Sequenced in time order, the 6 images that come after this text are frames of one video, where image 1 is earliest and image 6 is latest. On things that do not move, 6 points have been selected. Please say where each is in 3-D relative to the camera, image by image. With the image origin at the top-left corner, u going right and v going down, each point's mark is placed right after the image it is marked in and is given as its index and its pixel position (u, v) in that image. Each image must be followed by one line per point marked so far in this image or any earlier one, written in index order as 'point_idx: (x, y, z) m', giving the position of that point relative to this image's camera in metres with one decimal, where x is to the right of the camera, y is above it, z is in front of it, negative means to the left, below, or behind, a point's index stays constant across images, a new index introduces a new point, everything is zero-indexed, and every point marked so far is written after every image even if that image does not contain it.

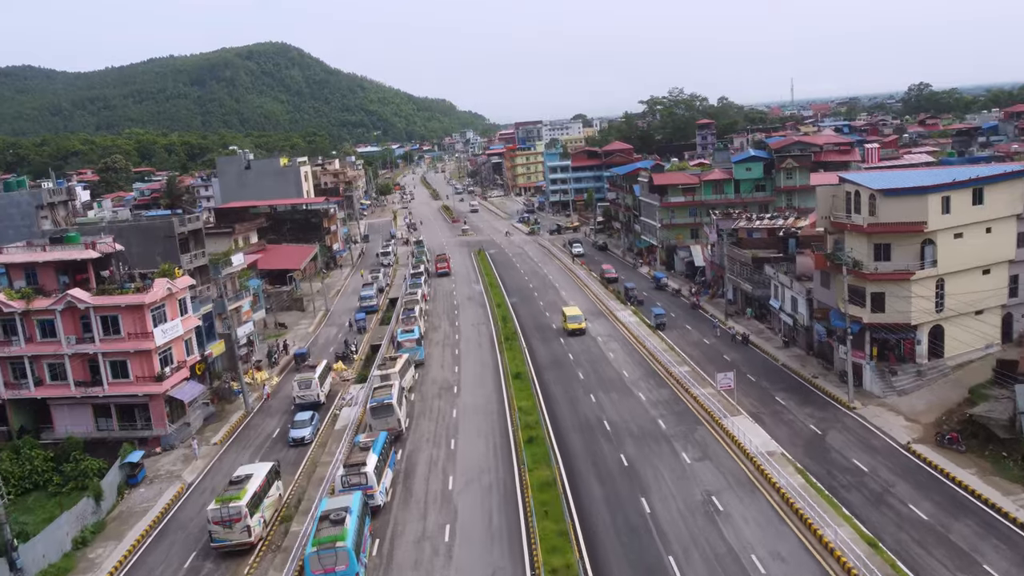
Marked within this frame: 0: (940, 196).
0: (+8.7, +1.9, +16.6) m
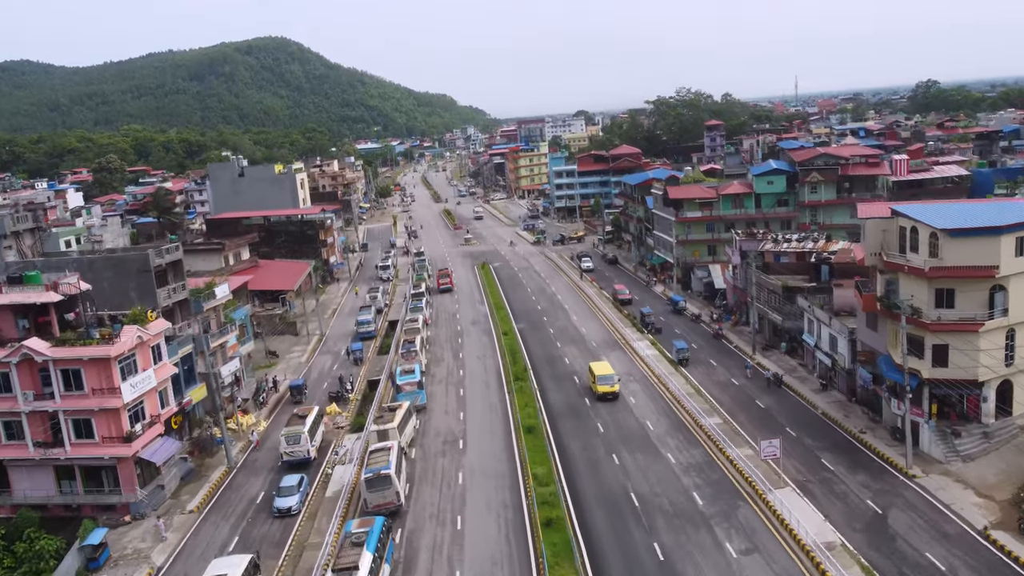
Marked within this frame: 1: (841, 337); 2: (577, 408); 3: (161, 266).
0: (+9.0, +0.9, +14.6) m
1: (+7.8, -1.2, +19.4) m
2: (+1.5, -2.8, +19.3) m
3: (-8.5, +0.5, +19.7) m
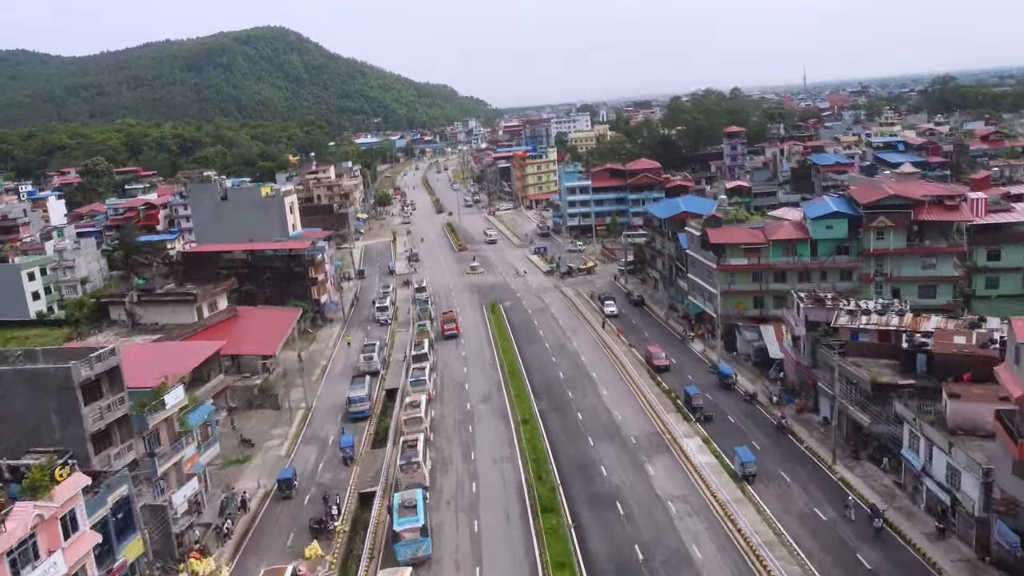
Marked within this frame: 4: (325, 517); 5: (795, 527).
0: (+9.6, -1.4, +10.2) m
1: (+8.4, -3.4, +15.1) m
2: (+2.1, -5.1, +15.0) m
3: (-7.9, -1.7, +15.3) m
4: (-4.1, -5.0, +17.8) m
5: (+5.6, -4.7, +16.2) m
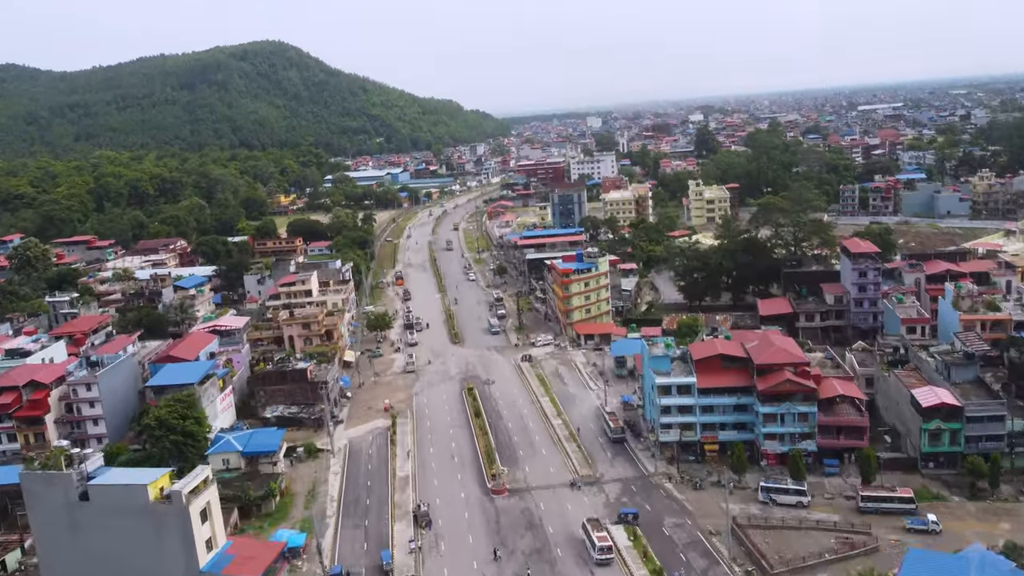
0: (+12.1, -12.1, -9.0) m
1: (+10.9, -14.1, -4.1) m
2: (+4.6, -15.8, -4.2) m
3: (-5.4, -12.4, -3.8) m
4: (-1.5, -15.7, -1.4) m
5: (+8.1, -15.5, -3.0) m
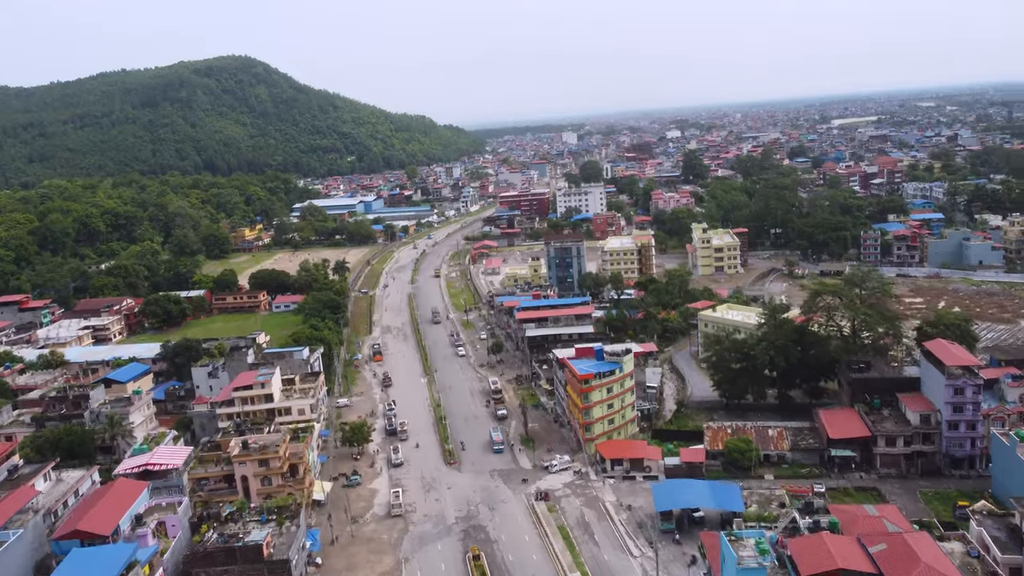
0: (+14.8, -17.5, -19.1) m
1: (+13.5, -19.6, -14.3) m
2: (+7.3, -21.3, -14.6) m
3: (-2.8, -18.0, -14.6) m
4: (+1.0, -21.3, -12.0) m
5: (+10.7, -21.0, -13.3) m
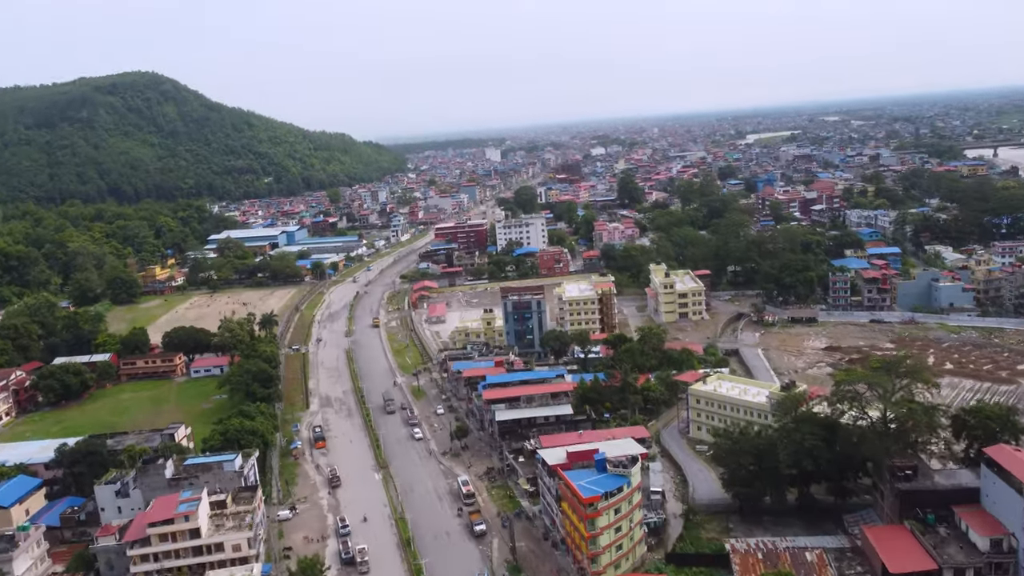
0: (+20.9, -21.1, -26.0) m
1: (+19.2, -23.4, -21.4) m
2: (+13.1, -25.2, -22.4) m
3: (+3.0, -22.1, -23.2) m
4: (+6.6, -25.4, -20.3) m
5: (+16.4, -24.8, -20.7) m
